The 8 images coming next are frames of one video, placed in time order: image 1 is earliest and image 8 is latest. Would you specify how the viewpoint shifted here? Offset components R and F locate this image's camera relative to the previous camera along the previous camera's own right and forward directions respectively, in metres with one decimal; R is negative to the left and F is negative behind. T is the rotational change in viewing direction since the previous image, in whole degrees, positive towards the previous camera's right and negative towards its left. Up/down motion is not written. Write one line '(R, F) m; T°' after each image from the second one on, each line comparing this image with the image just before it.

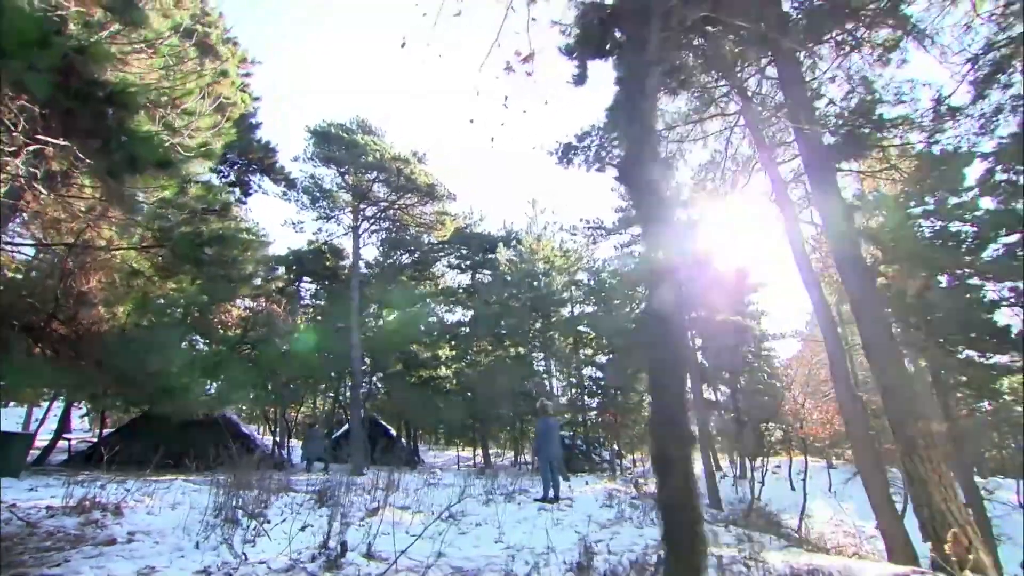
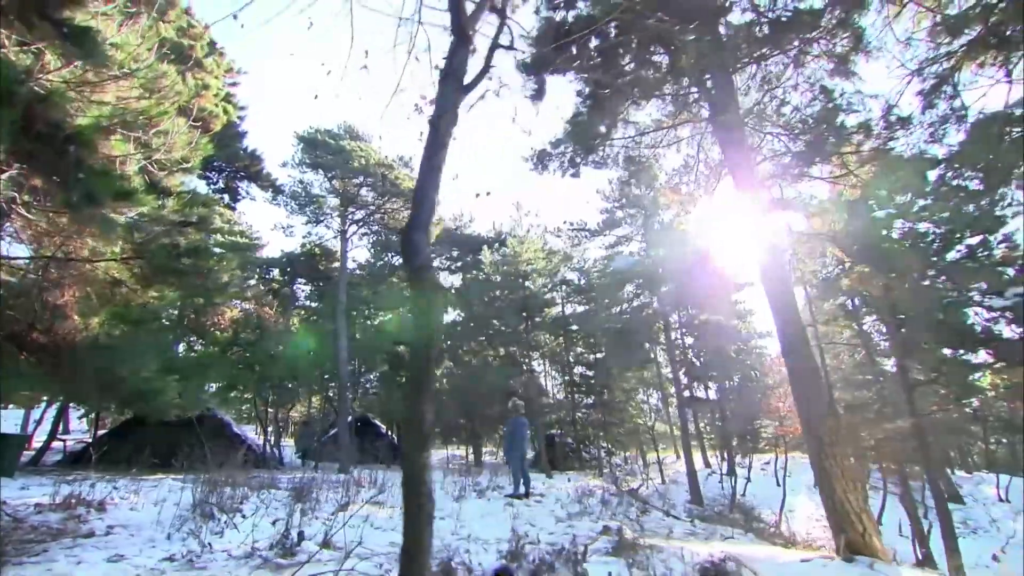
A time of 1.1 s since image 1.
(+0.3, -0.3) m; 0°
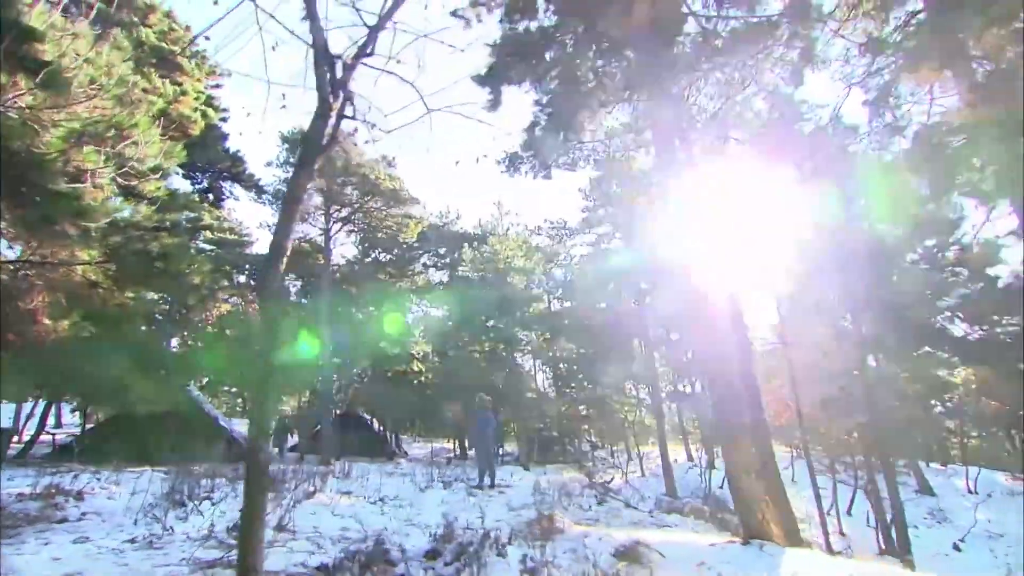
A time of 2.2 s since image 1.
(+0.3, -0.3) m; 0°
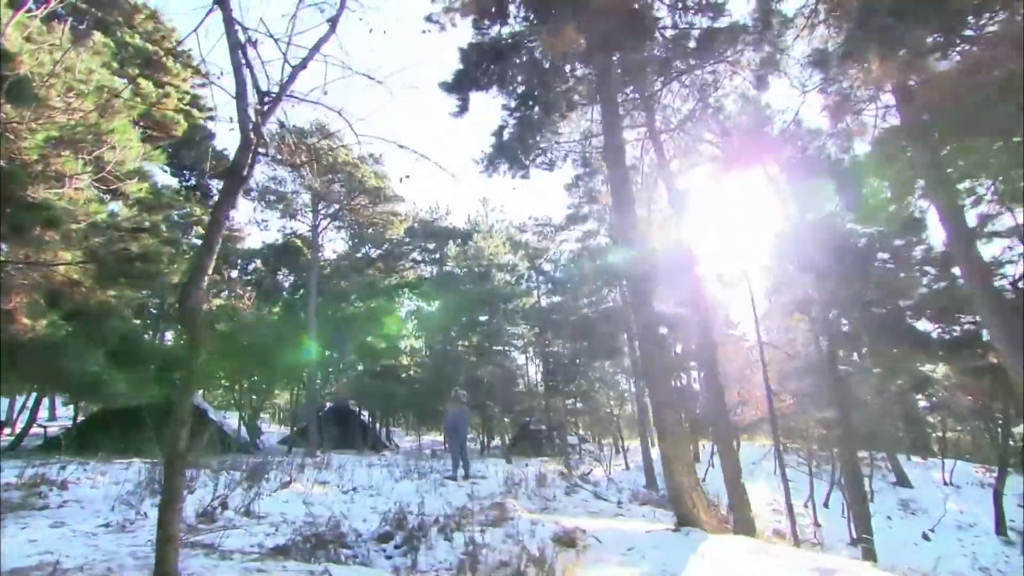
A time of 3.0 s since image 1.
(+0.2, -0.2) m; 0°
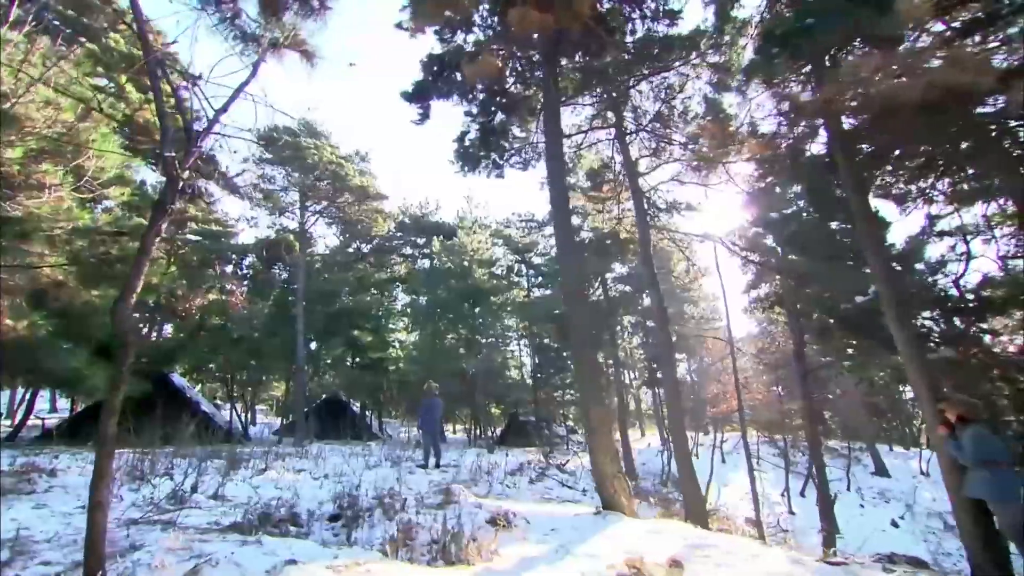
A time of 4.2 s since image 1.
(+0.4, -0.3) m; 0°
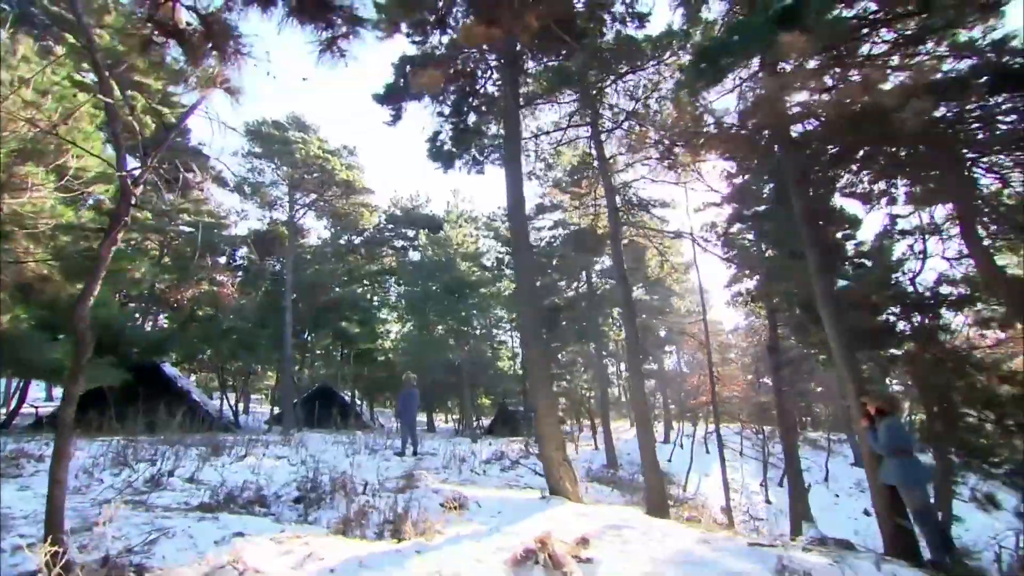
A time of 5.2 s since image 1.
(+0.3, -0.3) m; 0°
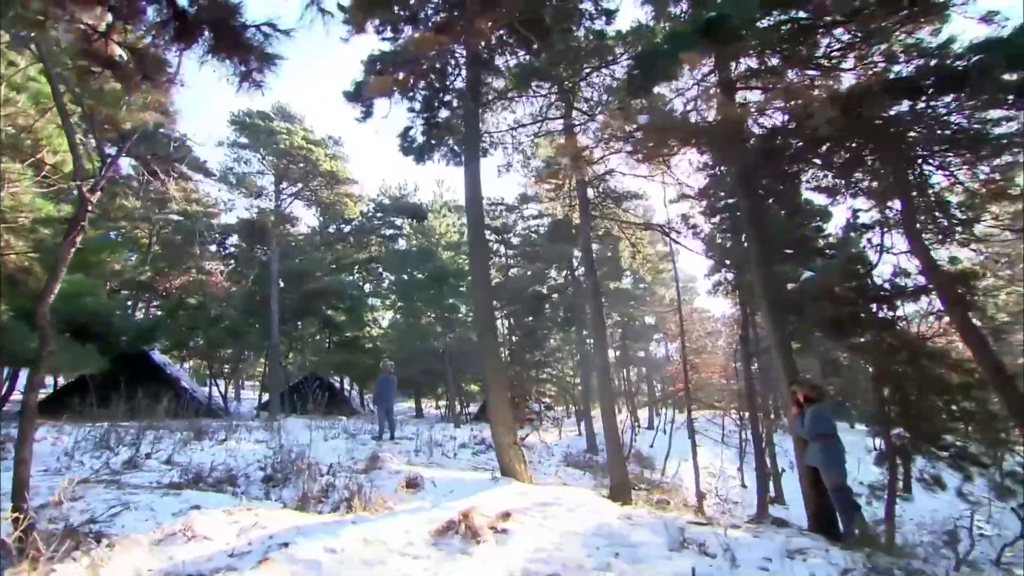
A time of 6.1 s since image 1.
(+0.3, -0.2) m; 0°
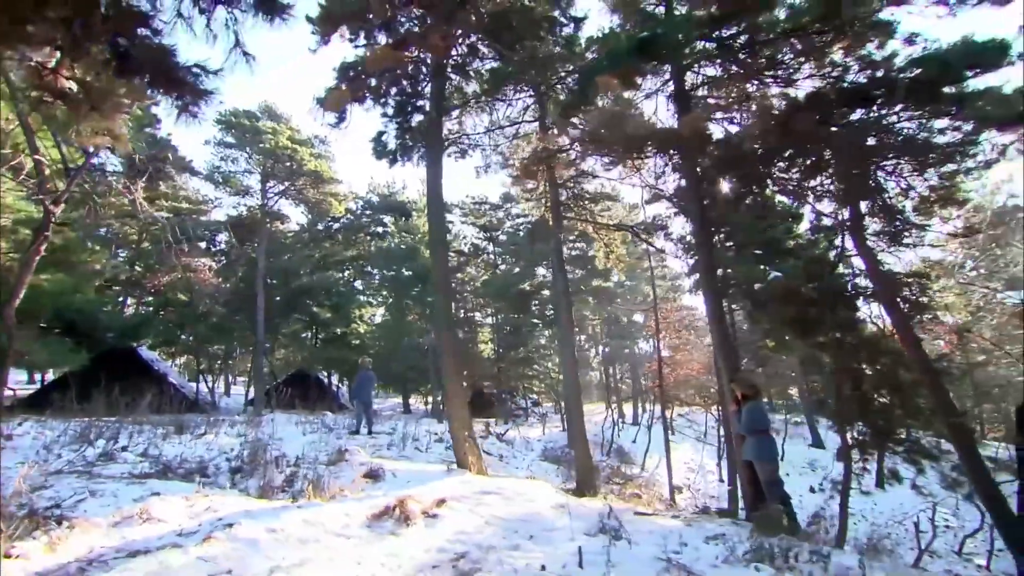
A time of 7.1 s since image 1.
(+0.3, -0.2) m; 0°
